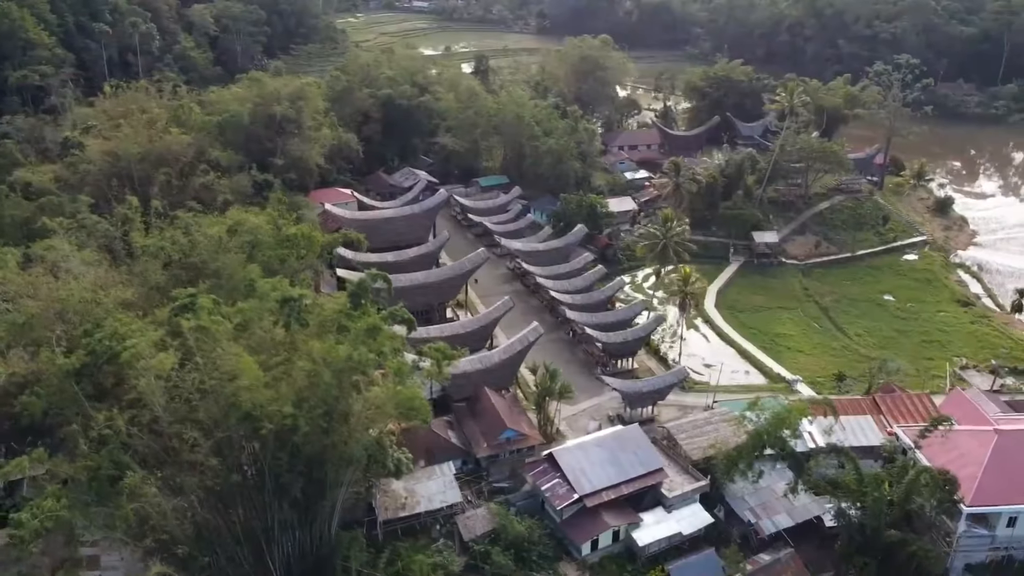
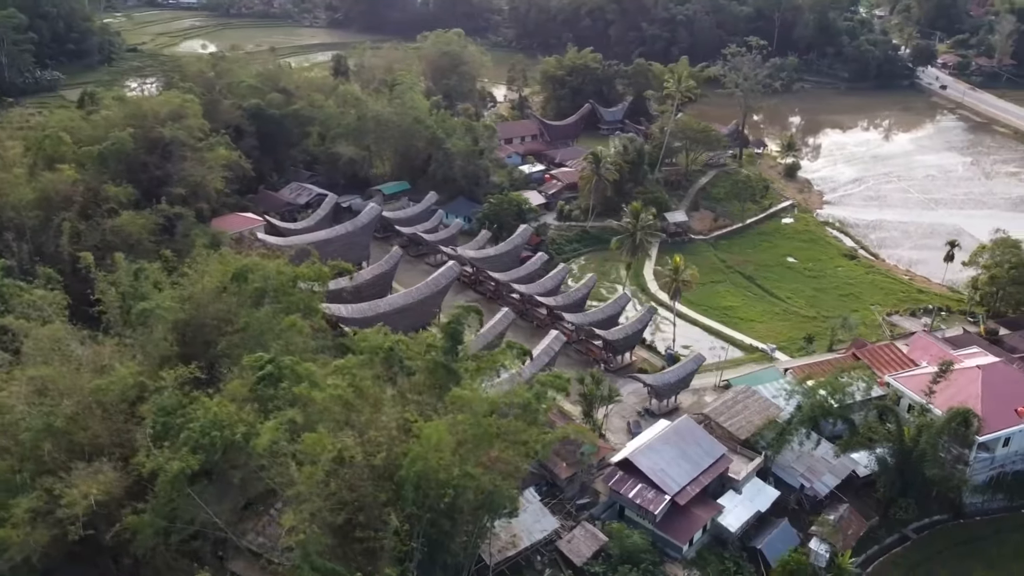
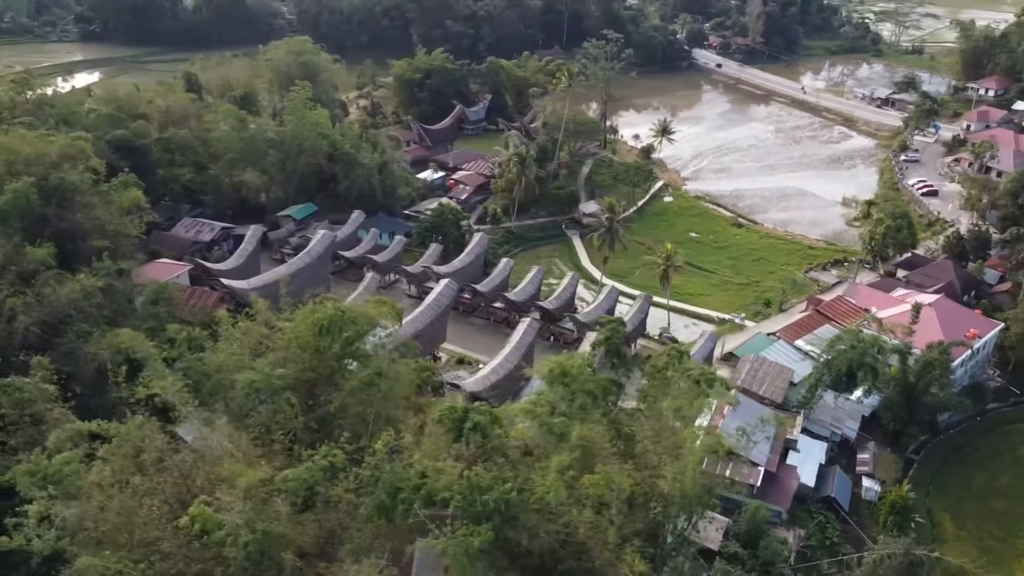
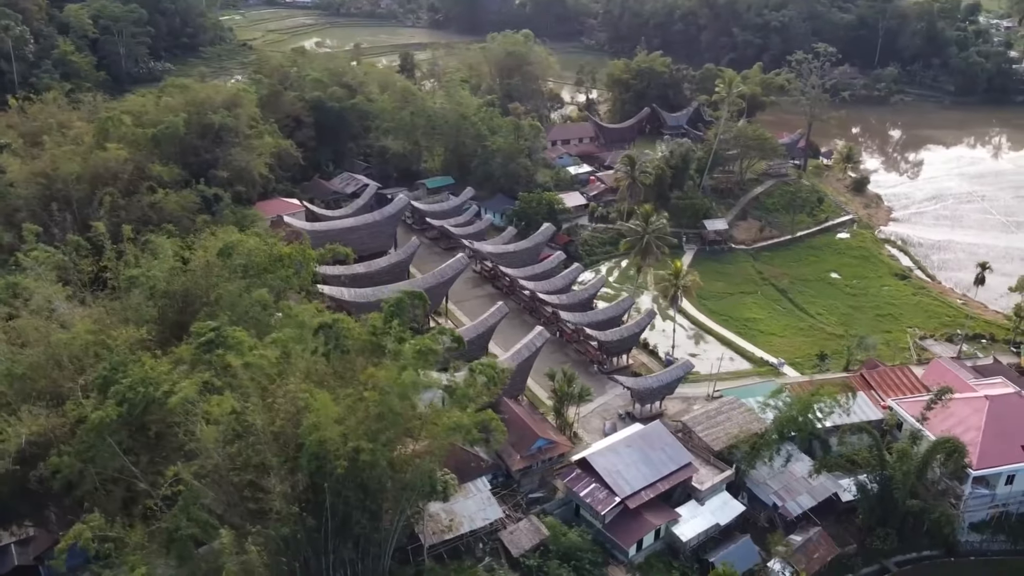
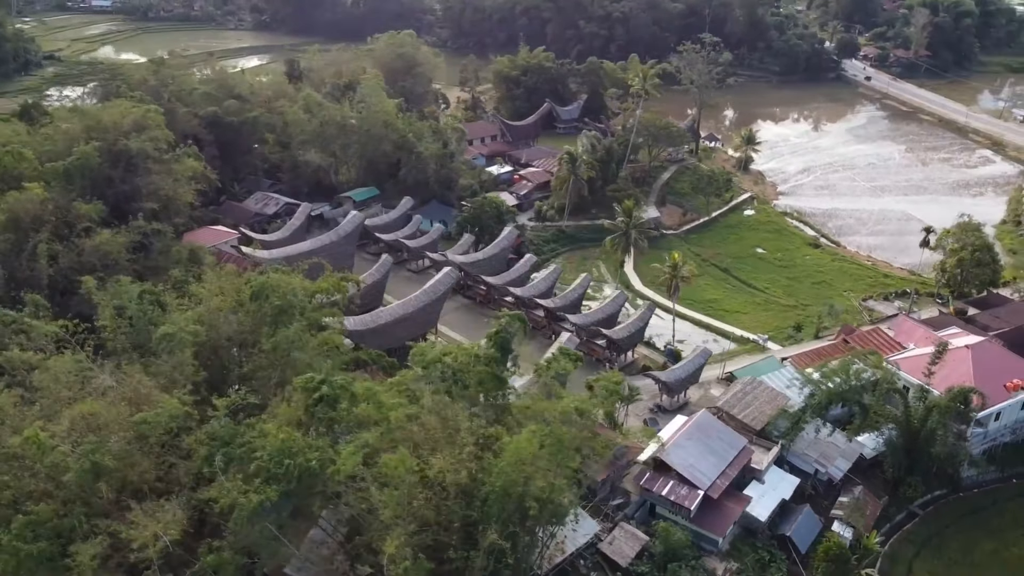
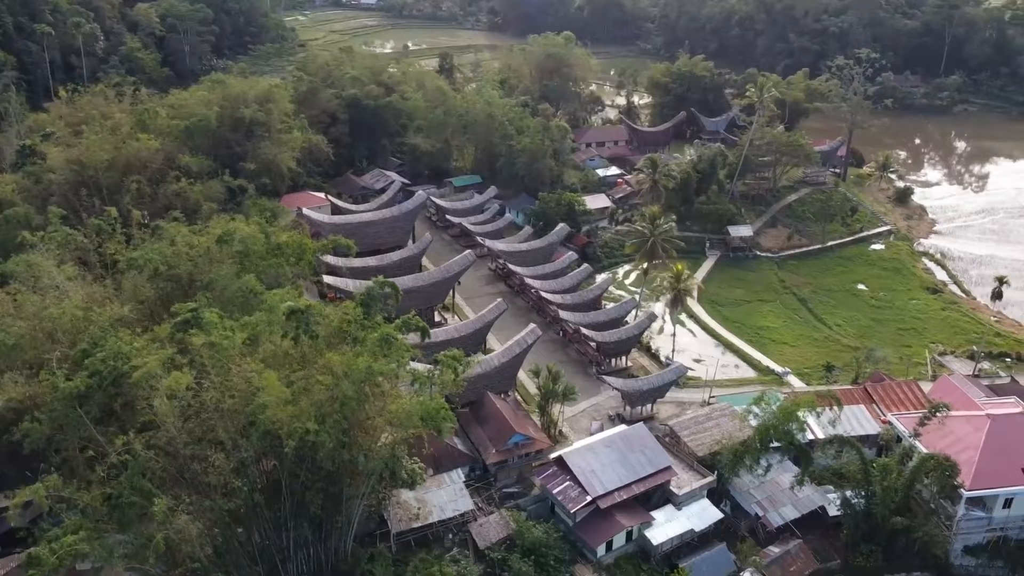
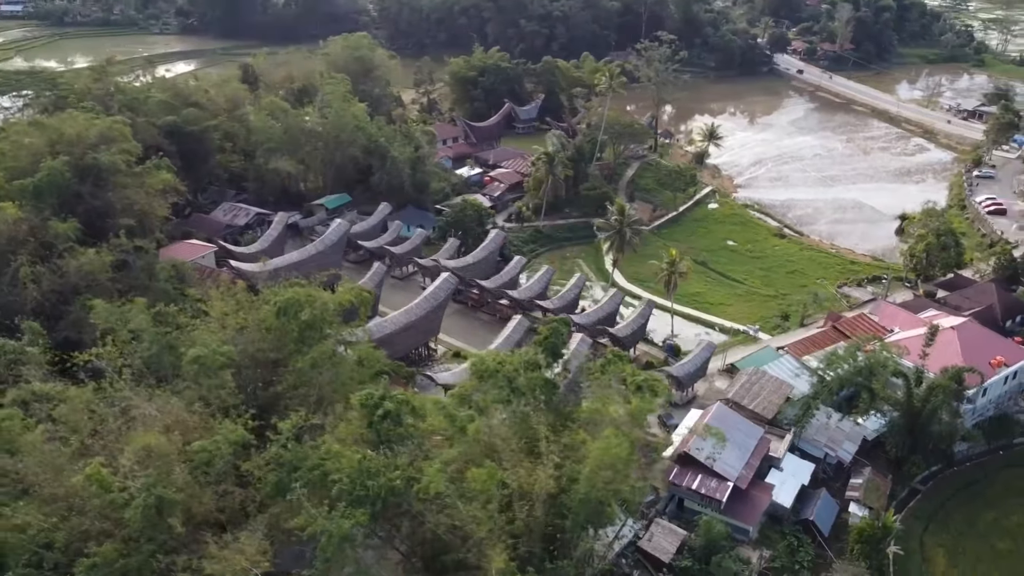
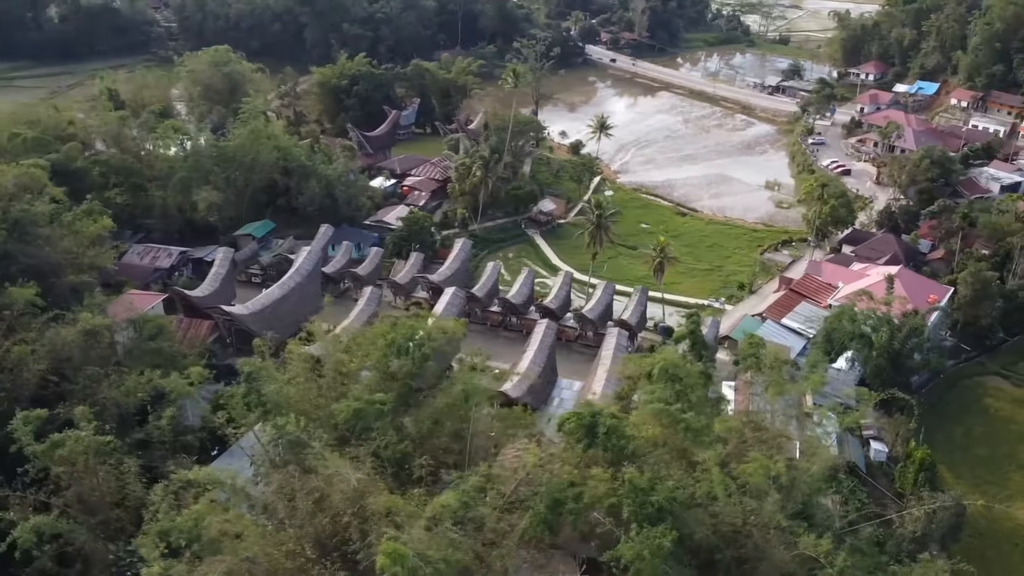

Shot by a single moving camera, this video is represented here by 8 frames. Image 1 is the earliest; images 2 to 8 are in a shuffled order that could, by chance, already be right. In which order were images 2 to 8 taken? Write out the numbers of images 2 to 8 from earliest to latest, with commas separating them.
6, 4, 2, 5, 7, 3, 8
